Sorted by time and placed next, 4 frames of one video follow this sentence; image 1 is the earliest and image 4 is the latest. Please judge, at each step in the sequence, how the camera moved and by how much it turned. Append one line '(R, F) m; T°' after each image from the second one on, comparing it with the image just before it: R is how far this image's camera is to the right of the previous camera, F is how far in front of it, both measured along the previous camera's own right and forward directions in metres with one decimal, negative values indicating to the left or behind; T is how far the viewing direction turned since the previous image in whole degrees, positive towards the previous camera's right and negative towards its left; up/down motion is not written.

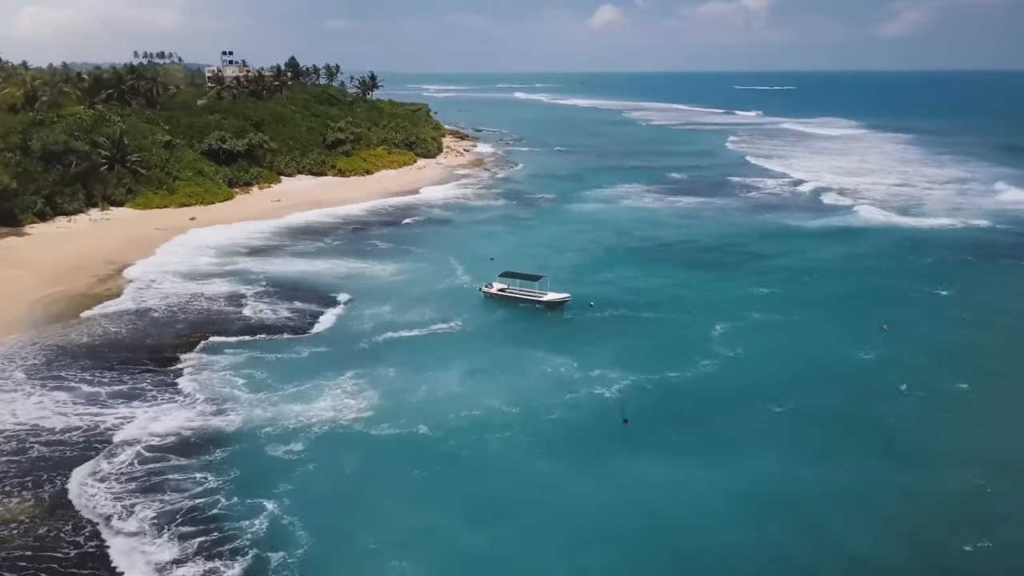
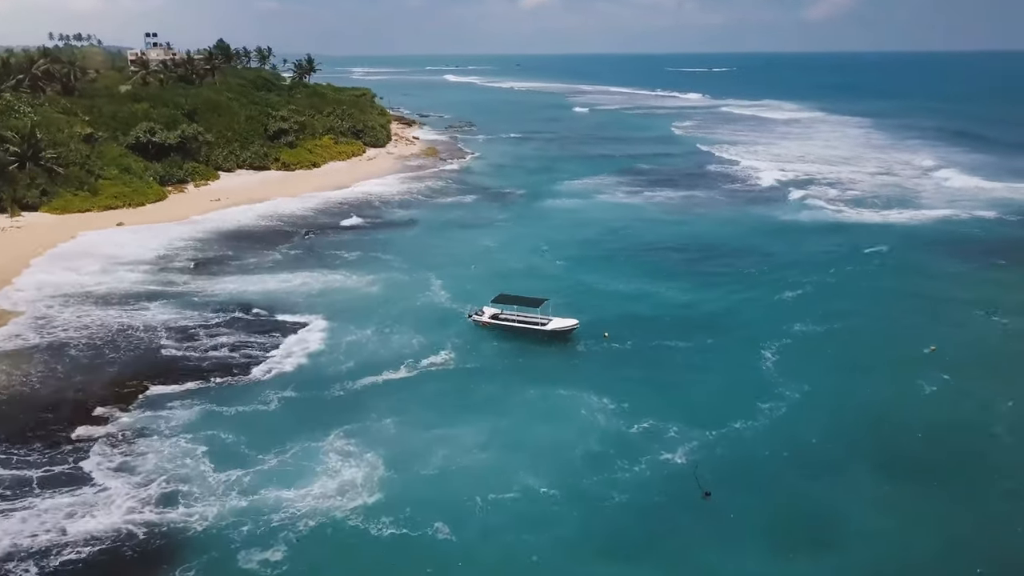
(-1.9, +4.9) m; +4°
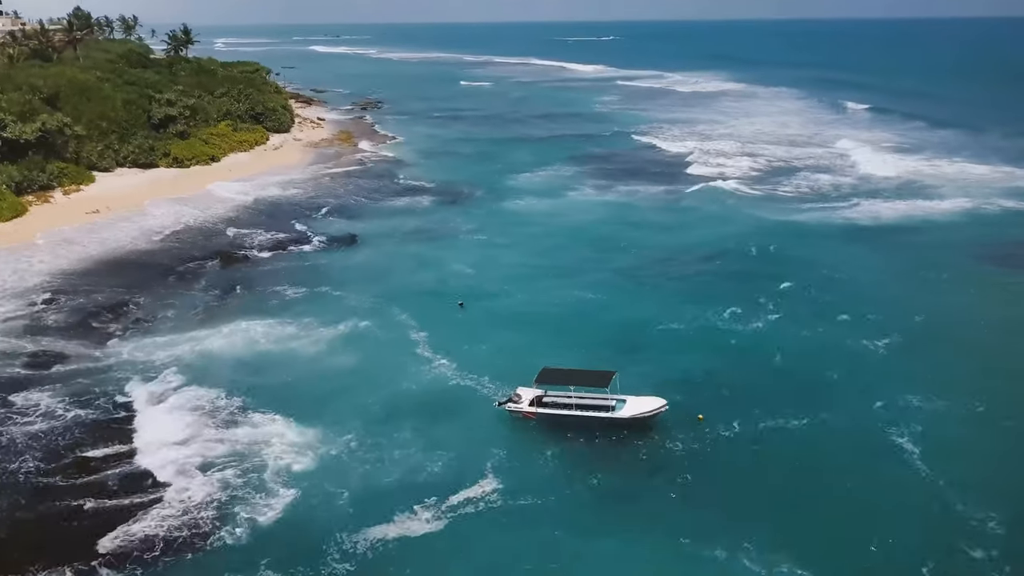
(-3.5, +8.7) m; +7°
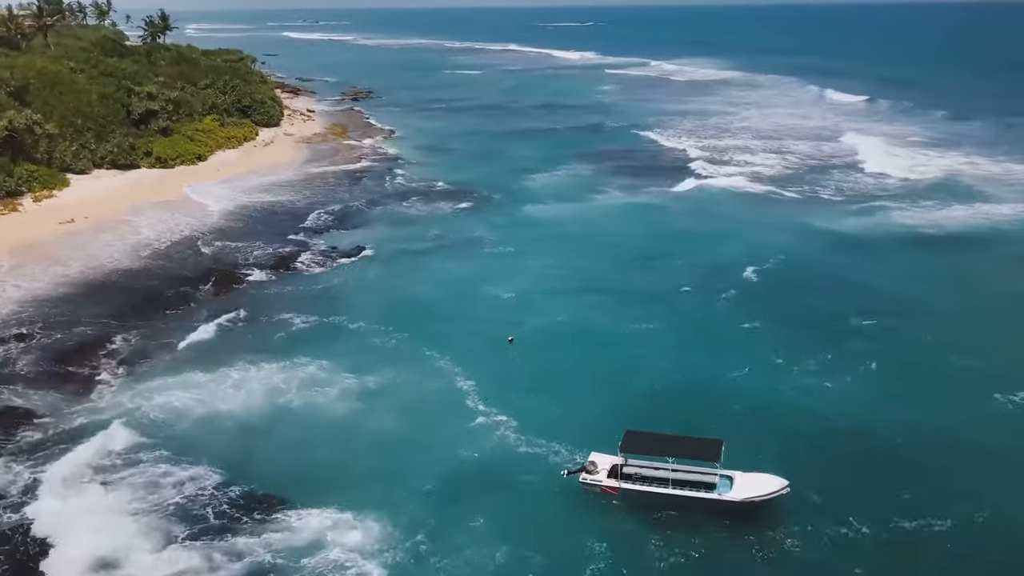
(-1.9, +3.9) m; +1°
